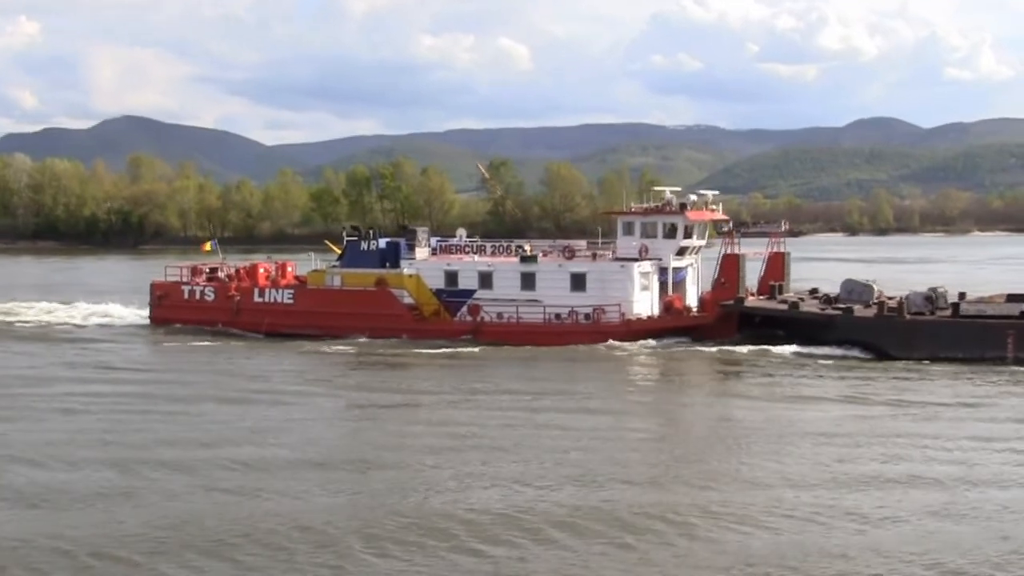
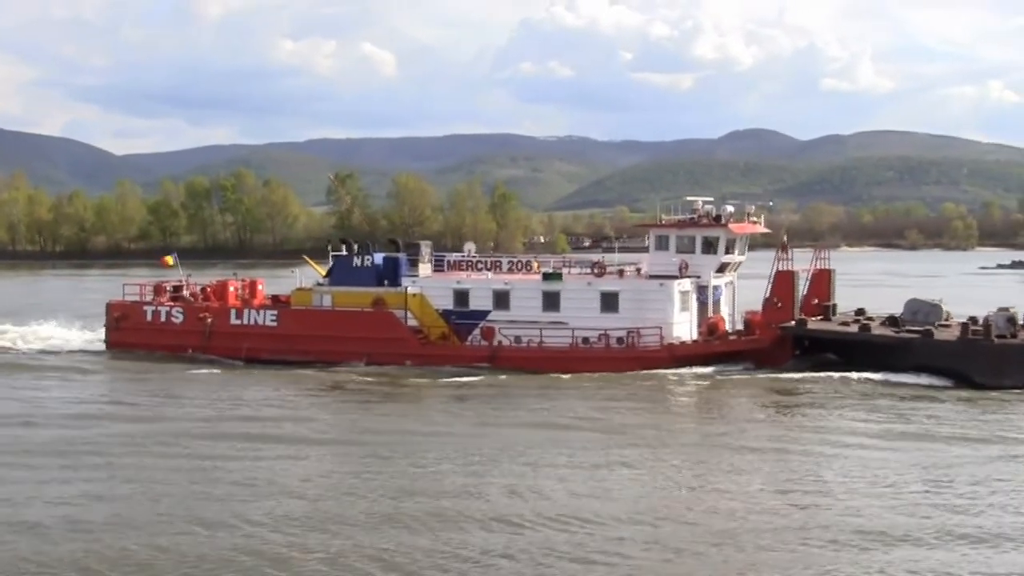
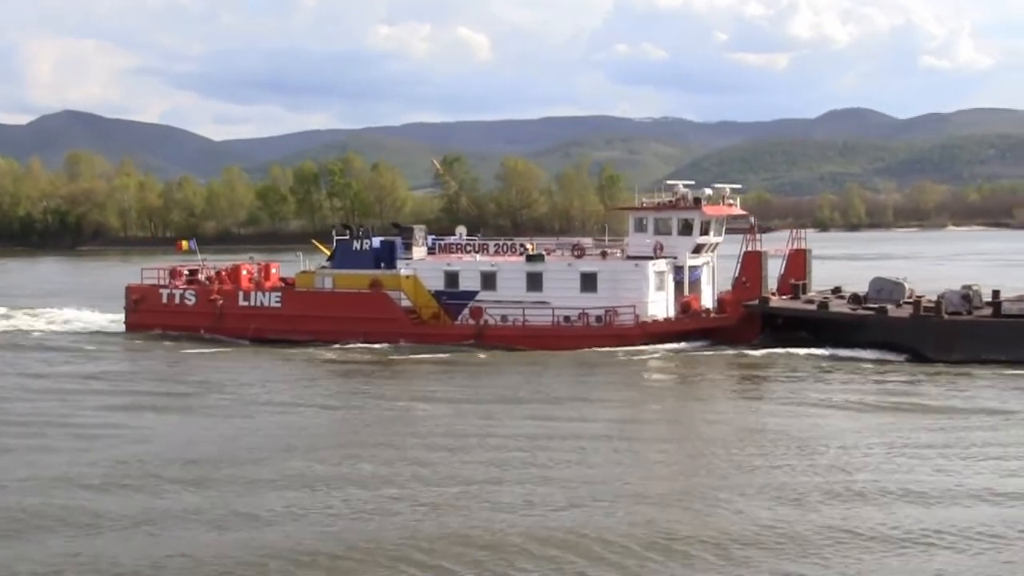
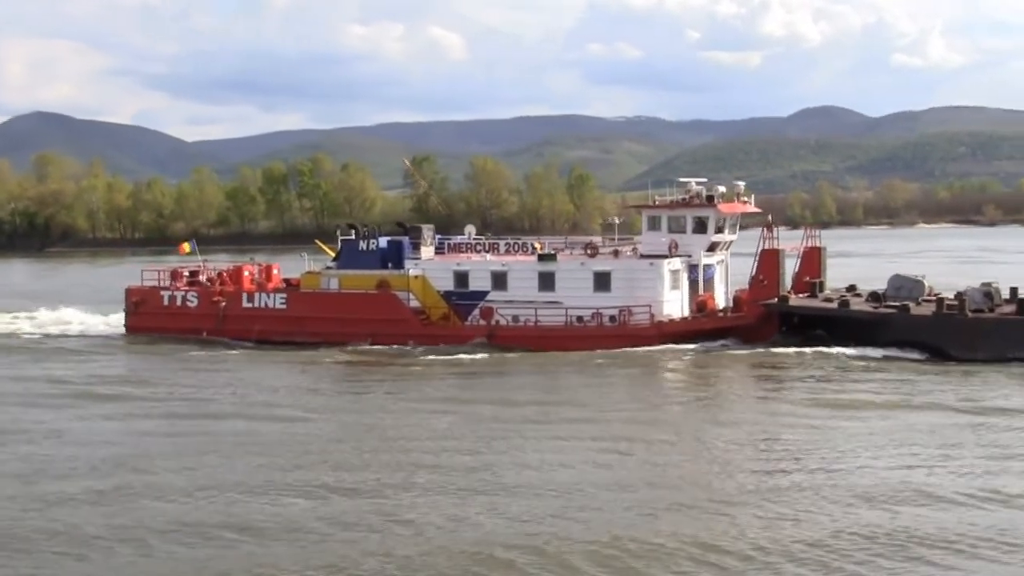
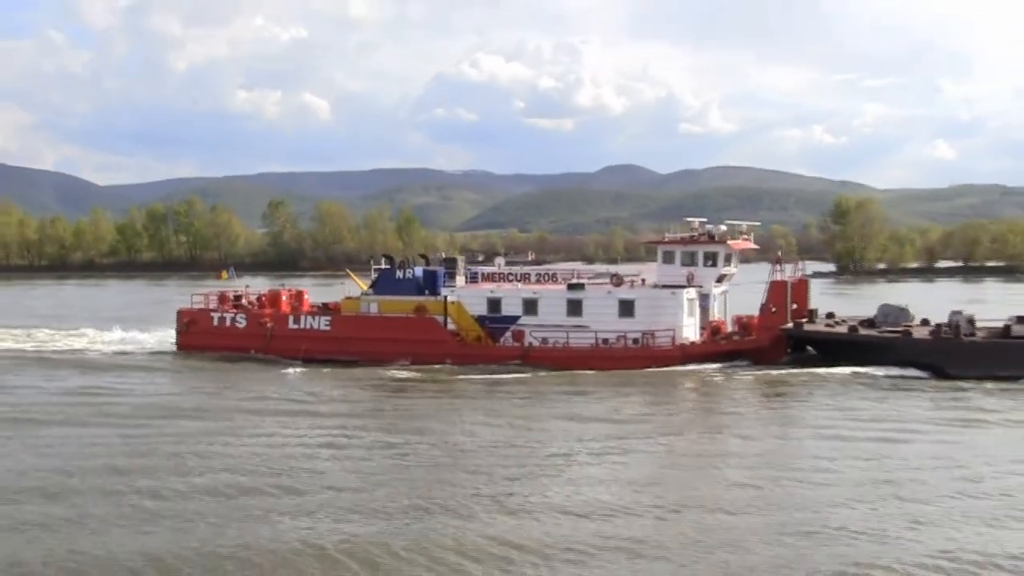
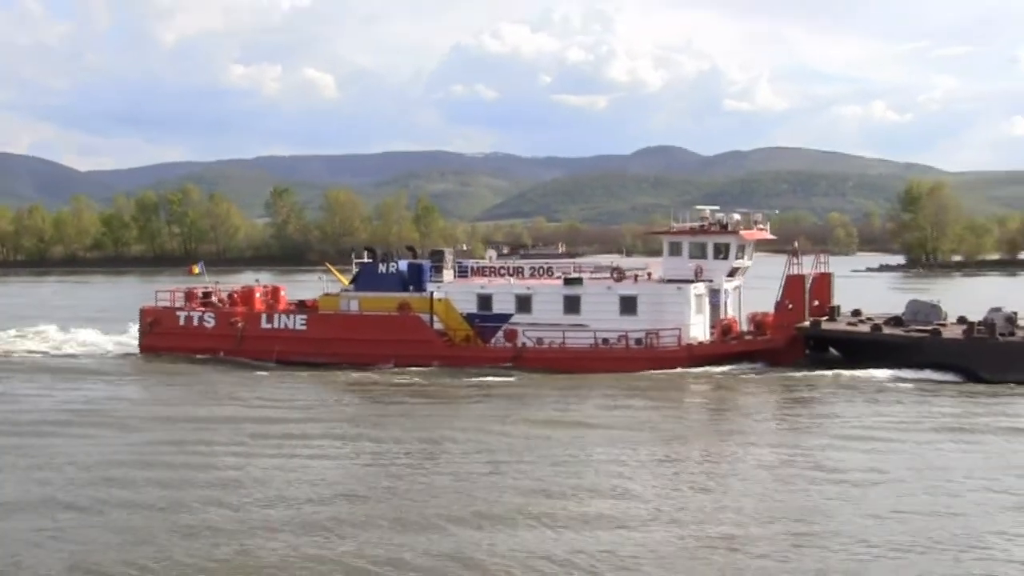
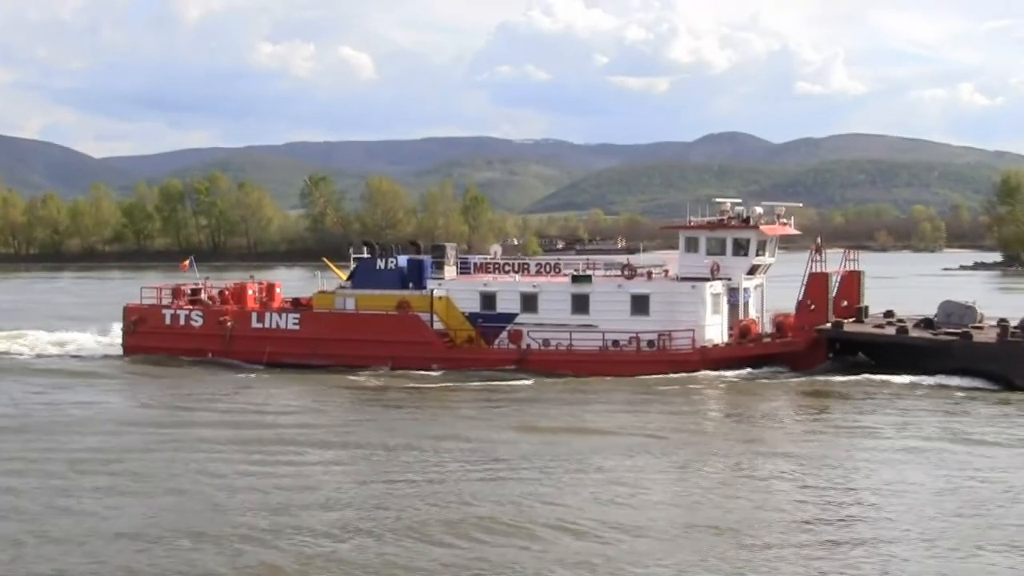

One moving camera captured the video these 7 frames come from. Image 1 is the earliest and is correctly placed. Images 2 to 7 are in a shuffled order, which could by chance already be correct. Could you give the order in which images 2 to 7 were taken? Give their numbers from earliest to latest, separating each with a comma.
3, 4, 2, 7, 6, 5
